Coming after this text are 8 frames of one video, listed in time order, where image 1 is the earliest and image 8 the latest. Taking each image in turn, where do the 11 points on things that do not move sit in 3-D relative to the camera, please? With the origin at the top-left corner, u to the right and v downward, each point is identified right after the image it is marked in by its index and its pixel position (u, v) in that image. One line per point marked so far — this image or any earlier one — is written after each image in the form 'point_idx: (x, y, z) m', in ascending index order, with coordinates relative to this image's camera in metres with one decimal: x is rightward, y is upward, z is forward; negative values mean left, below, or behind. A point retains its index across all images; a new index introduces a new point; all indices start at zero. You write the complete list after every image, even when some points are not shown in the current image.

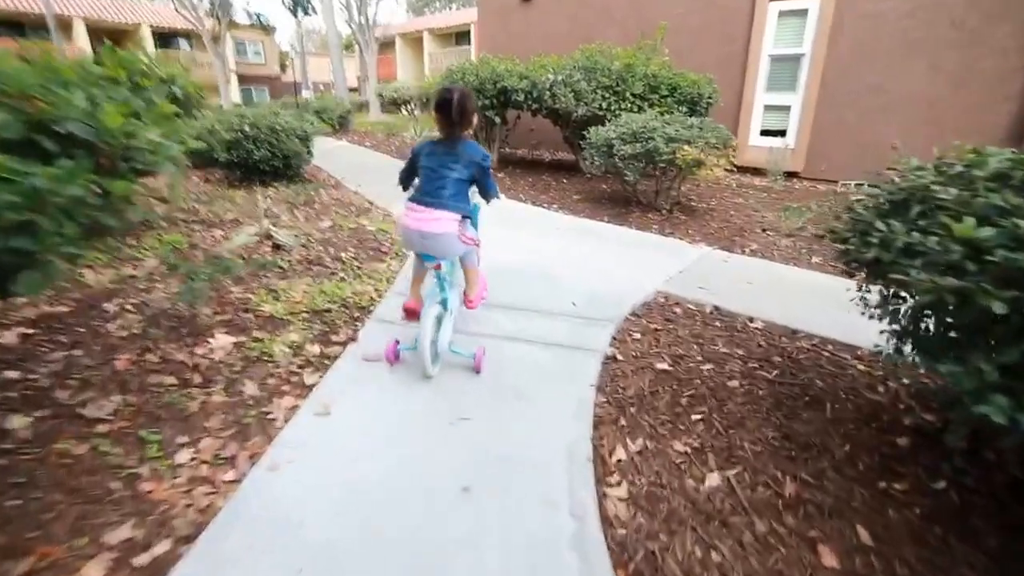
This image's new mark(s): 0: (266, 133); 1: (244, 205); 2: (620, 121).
0: (-3.3, +2.1, +6.9) m
1: (-3.2, +1.1, +6.3) m
2: (+1.4, +2.1, +6.4) m
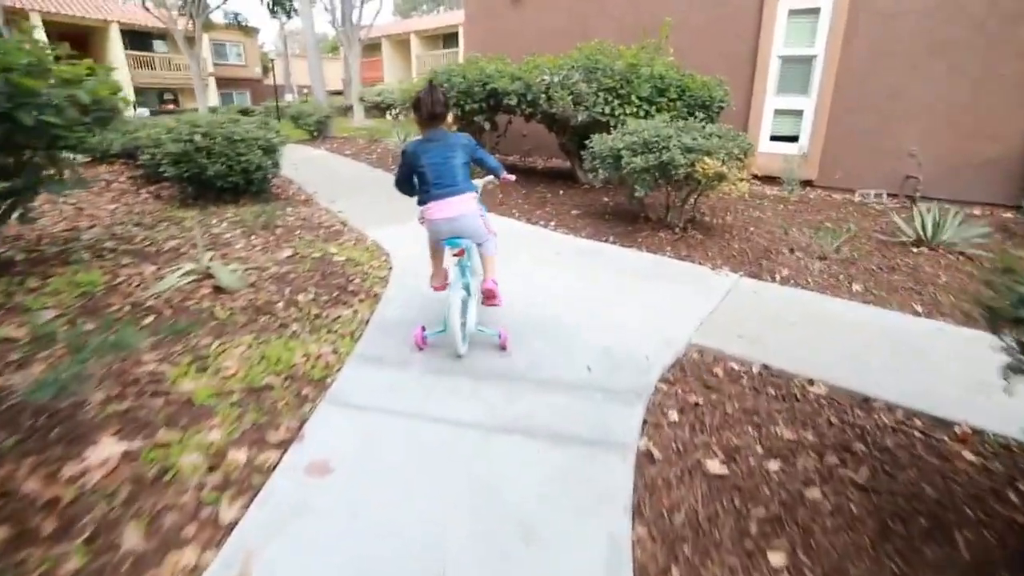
0: (-3.4, +1.7, +6.0) m
1: (-3.3, +0.7, +5.4) m
2: (+1.2, +1.8, +5.6) m
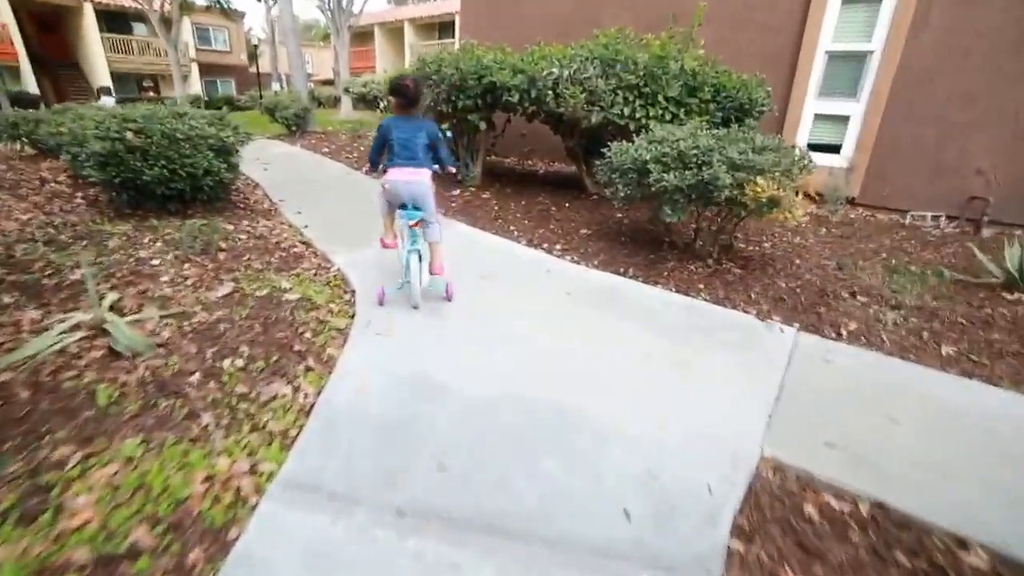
0: (-3.4, +1.4, +4.9) m
1: (-3.3, +0.3, +4.3) m
2: (+1.3, +1.4, +4.6) m
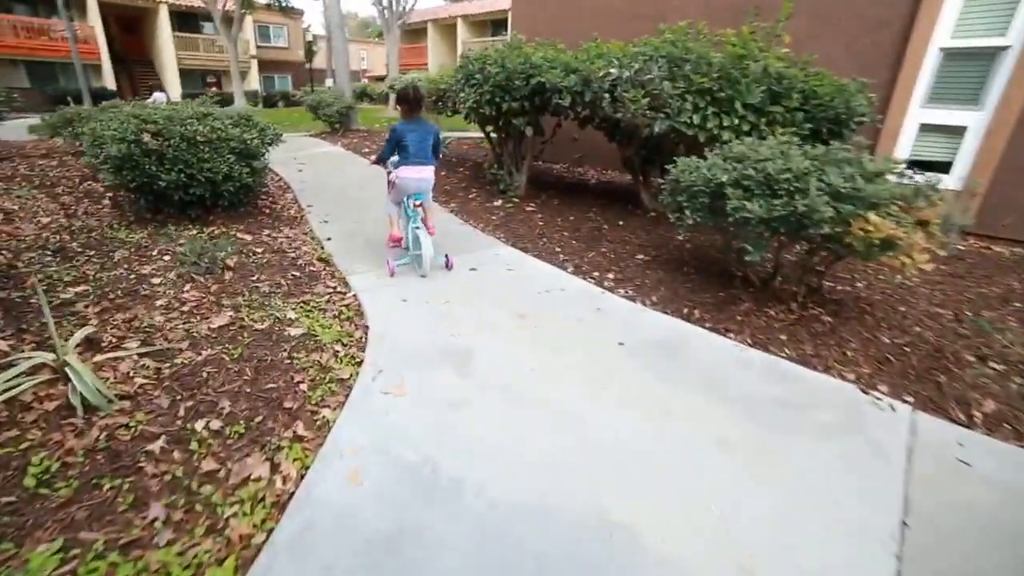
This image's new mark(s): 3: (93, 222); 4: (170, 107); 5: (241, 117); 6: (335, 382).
0: (-3.0, +1.3, +4.5) m
1: (-3.0, +0.2, +3.9) m
2: (+1.6, +1.0, +3.9) m
3: (-4.0, +0.7, +4.9) m
4: (-3.4, +1.8, +5.1) m
5: (-2.8, +1.7, +5.2) m
6: (-0.9, -0.5, +2.7) m
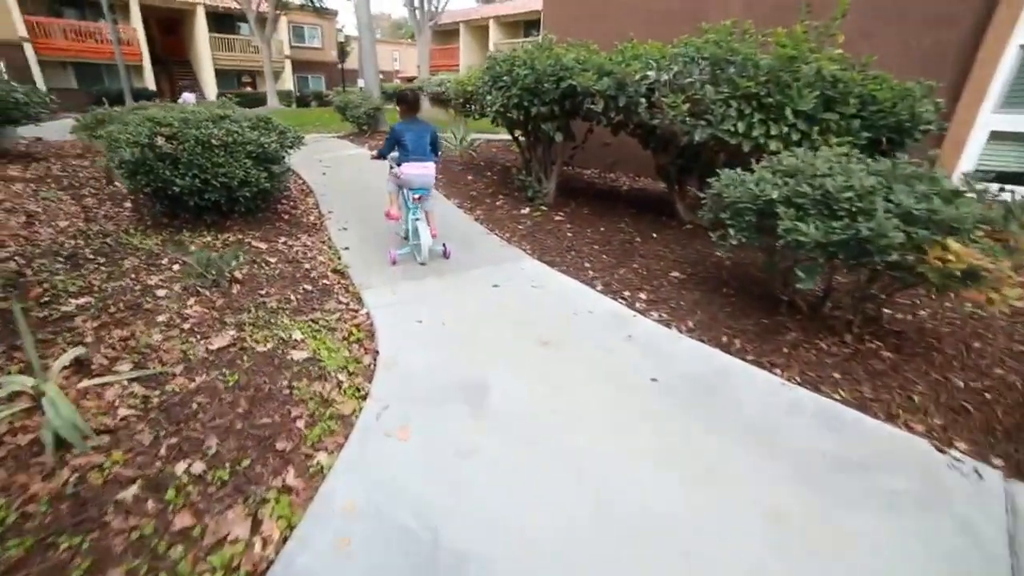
0: (-2.7, +1.2, +4.4) m
1: (-2.8, +0.1, +3.8) m
2: (+1.8, +0.8, +3.5) m
3: (-3.7, +0.6, +4.8) m
4: (-3.1, +1.7, +4.9) m
5: (-2.5, +1.7, +5.0) m
6: (-0.8, -0.6, +2.5) m
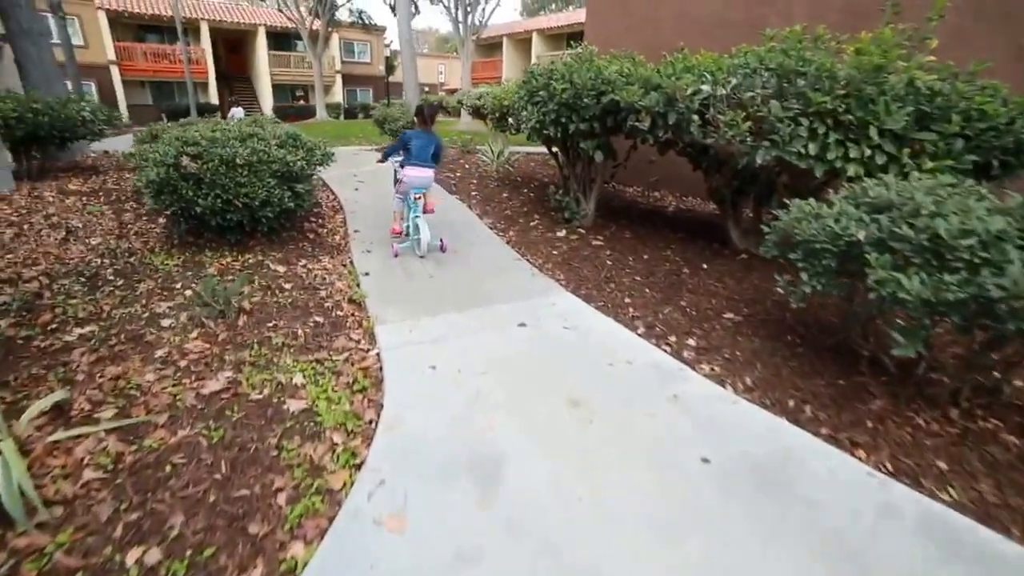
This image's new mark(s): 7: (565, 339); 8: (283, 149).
0: (-2.4, +1.0, +4.2) m
1: (-2.6, -0.1, +3.6) m
2: (+2.0, +0.5, +2.9) m
3: (-3.4, +0.4, +4.7) m
4: (-2.8, +1.5, +4.8) m
5: (-2.1, +1.4, +4.8) m
6: (-0.8, -0.8, +2.1) m
7: (+0.3, -0.3, +3.3) m
8: (-2.1, +1.3, +4.6) m
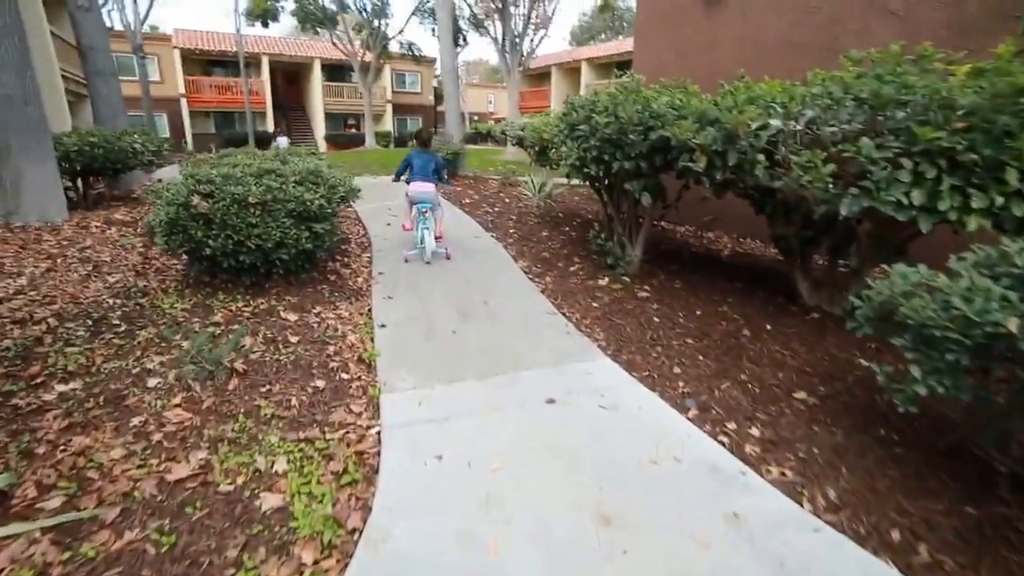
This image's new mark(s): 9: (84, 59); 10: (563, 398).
0: (-2.2, +0.6, +3.9) m
1: (-2.4, -0.4, +3.3) m
2: (+2.1, +0.1, +2.3) m
3: (-3.1, +0.1, +4.5) m
4: (-2.4, +1.1, +4.6) m
5: (-1.8, +1.0, +4.6) m
6: (-0.8, -1.1, +1.6) m
7: (+0.5, -0.7, +2.8) m
8: (-1.8, +0.9, +4.4) m
9: (-7.5, +4.0, +9.1) m
10: (+0.3, -0.6, +3.0) m
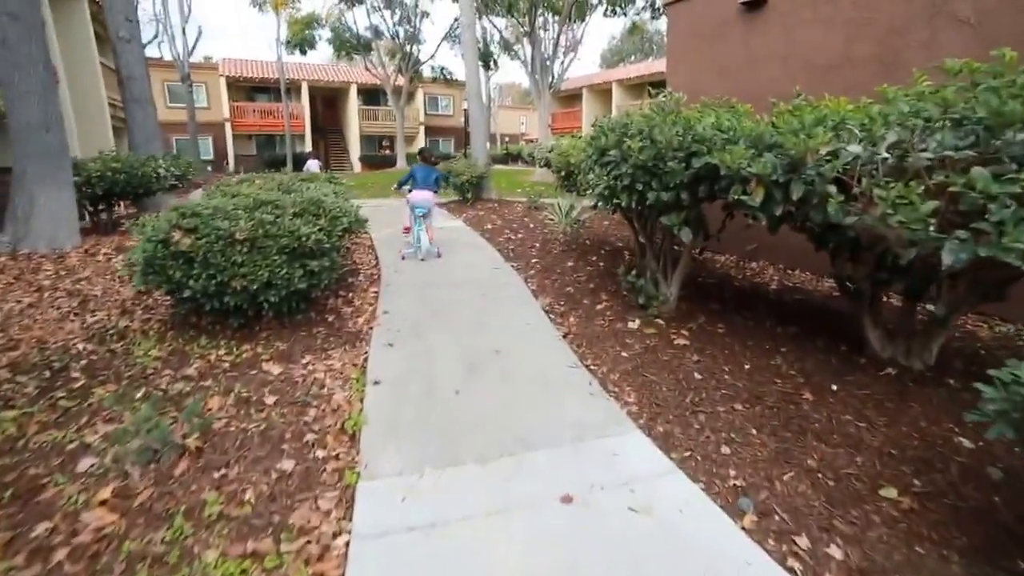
0: (-2.1, +0.3, +3.5) m
1: (-2.3, -0.7, +2.9) m
2: (+2.1, -0.2, +1.6) m
3: (-3.0, -0.2, +4.1) m
4: (-2.3, +0.8, +4.2) m
5: (-1.6, +0.7, +4.2) m
6: (-0.8, -1.4, +1.1) m
7: (+0.5, -1.0, +2.2) m
8: (-1.6, +0.5, +3.9) m
9: (-7.1, +3.6, +9.1) m
10: (+0.3, -0.9, +2.4) m
